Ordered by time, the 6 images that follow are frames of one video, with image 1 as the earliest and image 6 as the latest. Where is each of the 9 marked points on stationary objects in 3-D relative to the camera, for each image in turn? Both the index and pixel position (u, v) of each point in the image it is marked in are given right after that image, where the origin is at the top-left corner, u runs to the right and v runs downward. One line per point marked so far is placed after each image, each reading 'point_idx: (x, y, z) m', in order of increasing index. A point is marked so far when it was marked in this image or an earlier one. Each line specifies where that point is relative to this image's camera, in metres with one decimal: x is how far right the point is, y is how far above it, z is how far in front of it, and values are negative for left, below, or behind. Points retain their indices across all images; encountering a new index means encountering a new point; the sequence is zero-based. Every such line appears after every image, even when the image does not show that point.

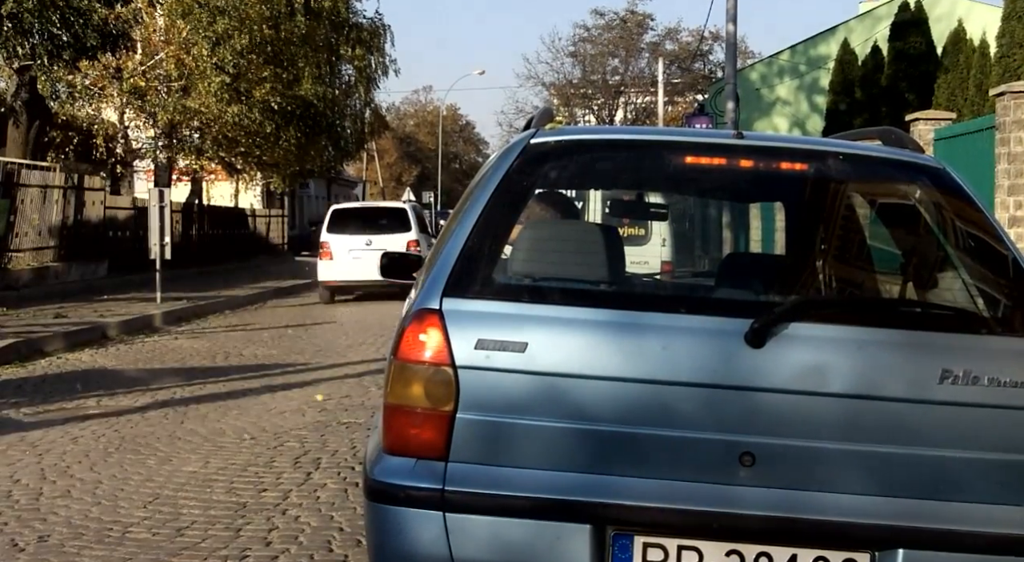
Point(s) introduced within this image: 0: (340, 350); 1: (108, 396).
0: (-1.9, -0.7, +15.2) m
1: (-3.3, -0.9, +11.3) m
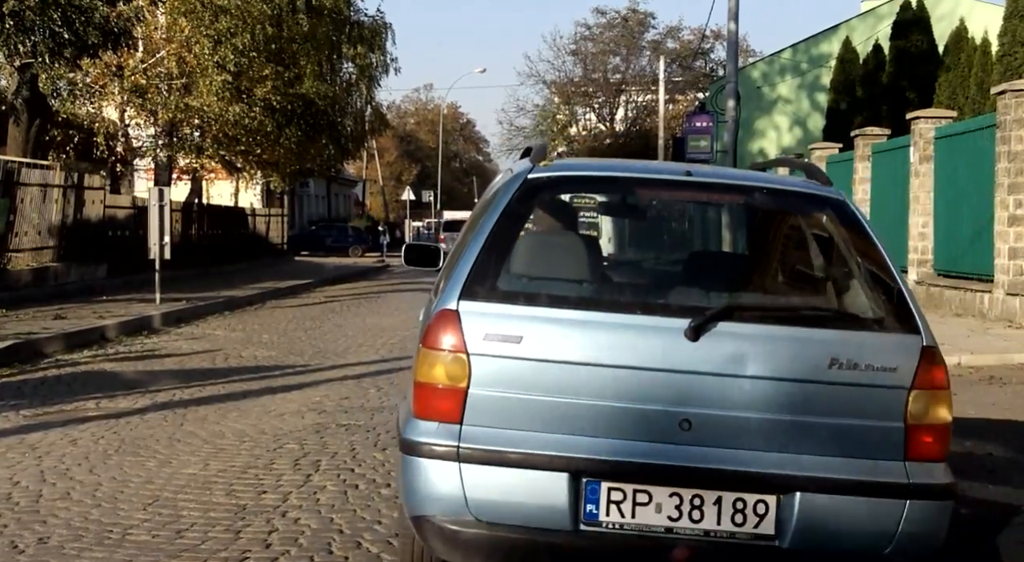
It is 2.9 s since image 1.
0: (-1.9, -0.8, +15.2) m
1: (-3.3, -0.9, +11.3) m
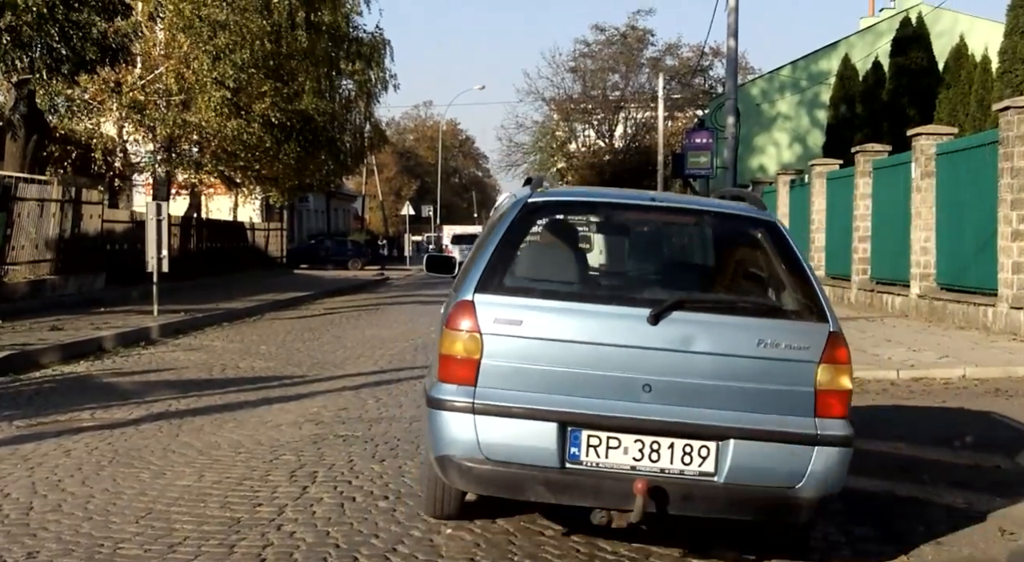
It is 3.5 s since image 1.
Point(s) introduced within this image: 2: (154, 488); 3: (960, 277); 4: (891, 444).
0: (-1.9, -0.9, +15.1) m
1: (-3.3, -1.0, +11.2) m
2: (-2.2, -1.2, +8.5) m
3: (+6.1, +0.1, +19.2) m
4: (+3.0, -1.3, +10.8) m
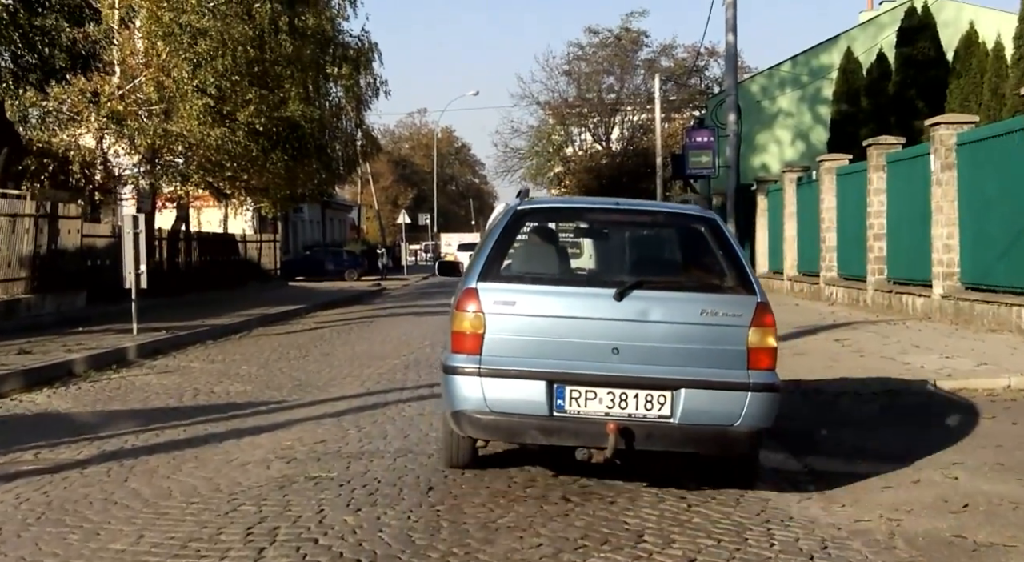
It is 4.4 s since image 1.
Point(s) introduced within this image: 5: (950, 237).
0: (-1.9, -1.0, +13.9) m
1: (-3.3, -1.2, +10.0) m
2: (-2.2, -1.4, +7.3) m
3: (+6.1, +0.1, +18.0) m
4: (+3.0, -1.3, +9.6) m
5: (+5.9, +0.6, +19.1) m
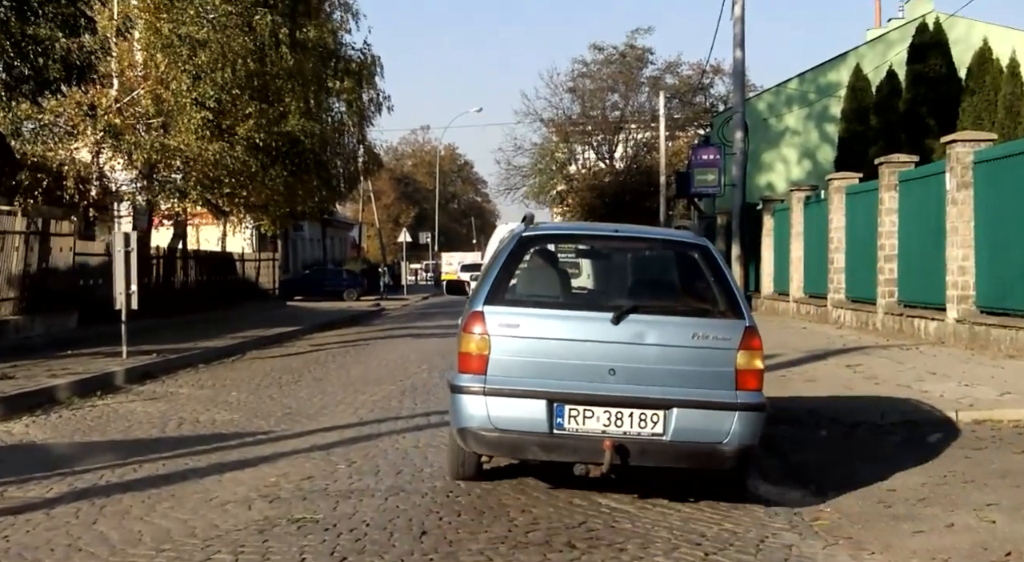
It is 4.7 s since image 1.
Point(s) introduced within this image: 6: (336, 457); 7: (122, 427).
0: (-1.9, -1.2, +13.3) m
1: (-3.3, -1.3, +9.4) m
2: (-2.2, -1.5, +6.7) m
3: (+6.1, -0.2, +17.4) m
4: (+3.0, -1.5, +9.0) m
5: (+6.0, +0.3, +18.6) m
6: (-1.3, -1.3, +10.5) m
7: (-3.4, -1.3, +12.5) m
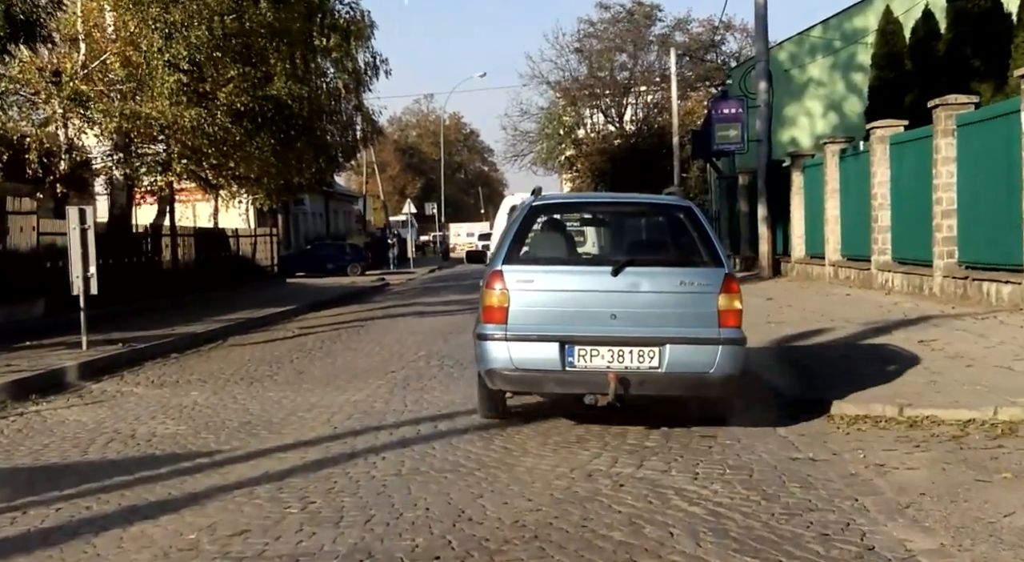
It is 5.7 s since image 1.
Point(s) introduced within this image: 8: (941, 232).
0: (-1.8, -1.1, +10.8) m
1: (-3.2, -1.3, +6.9) m
2: (-2.1, -1.5, +4.2) m
3: (+6.2, +0.3, +14.8) m
4: (+3.0, -1.3, +6.4) m
5: (+6.1, +0.8, +16.0) m
6: (-1.2, -1.2, +8.0) m
7: (-3.3, -1.2, +10.0) m
8: (+6.0, +0.7, +19.5) m
